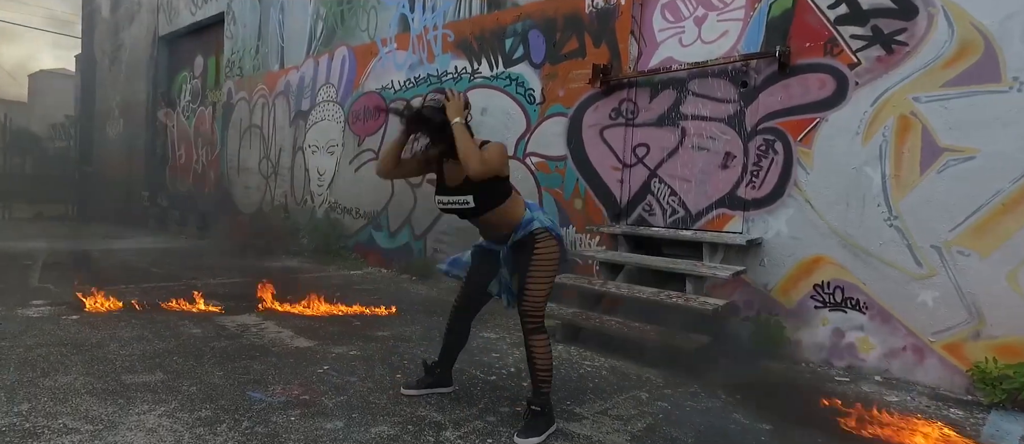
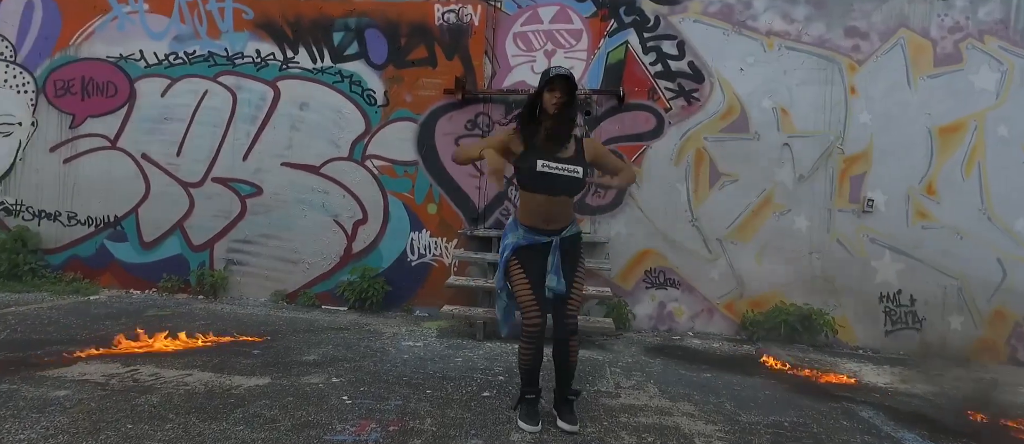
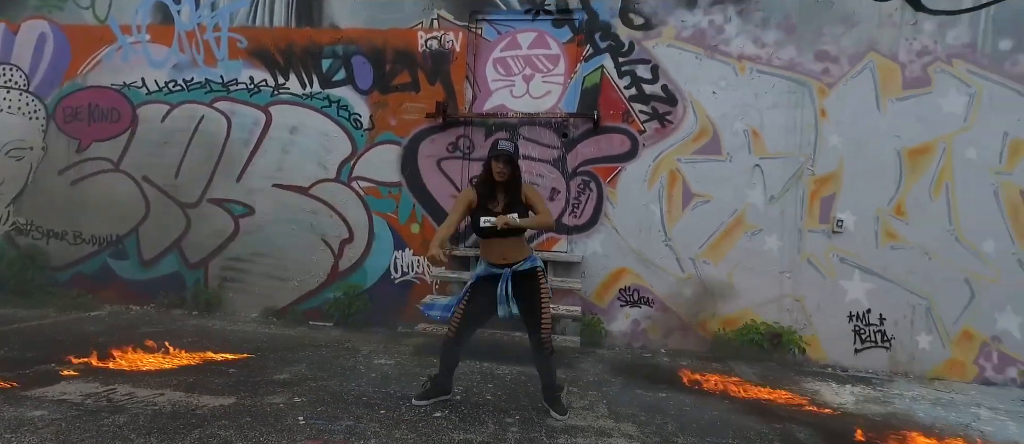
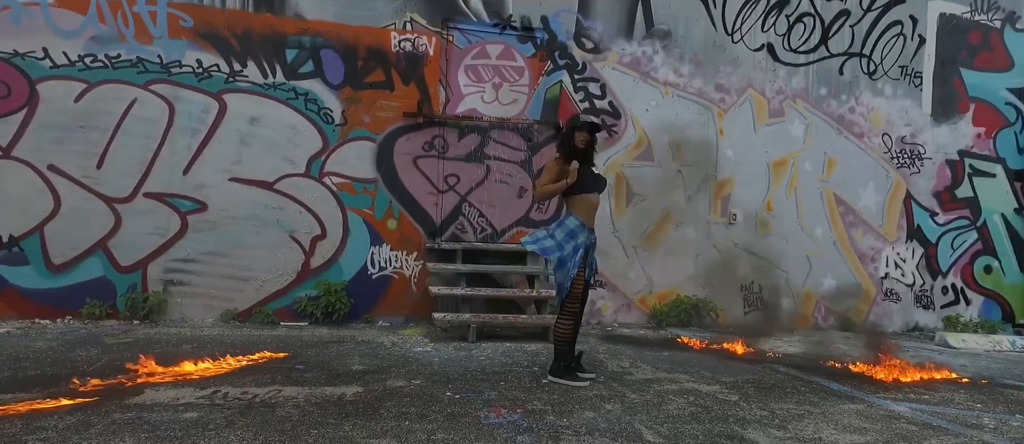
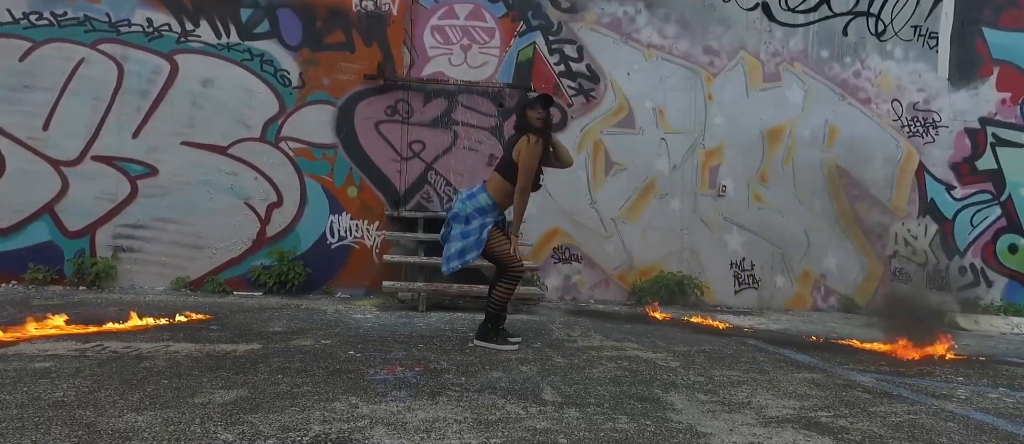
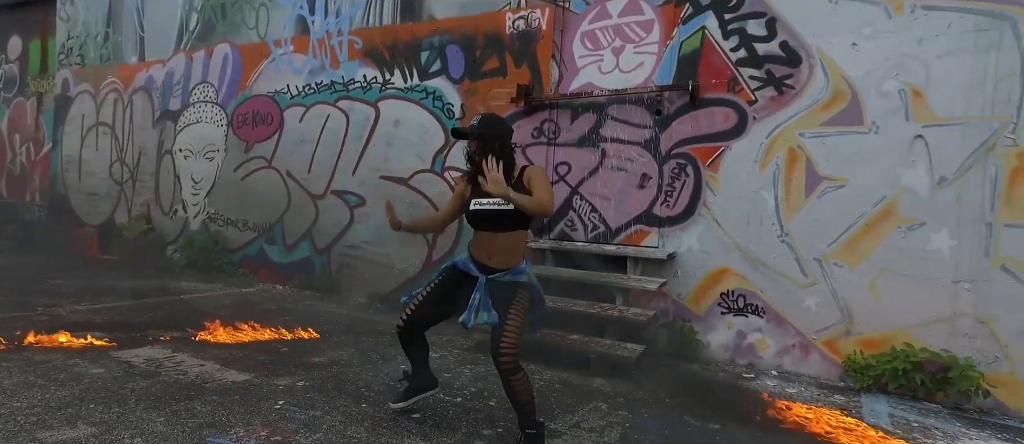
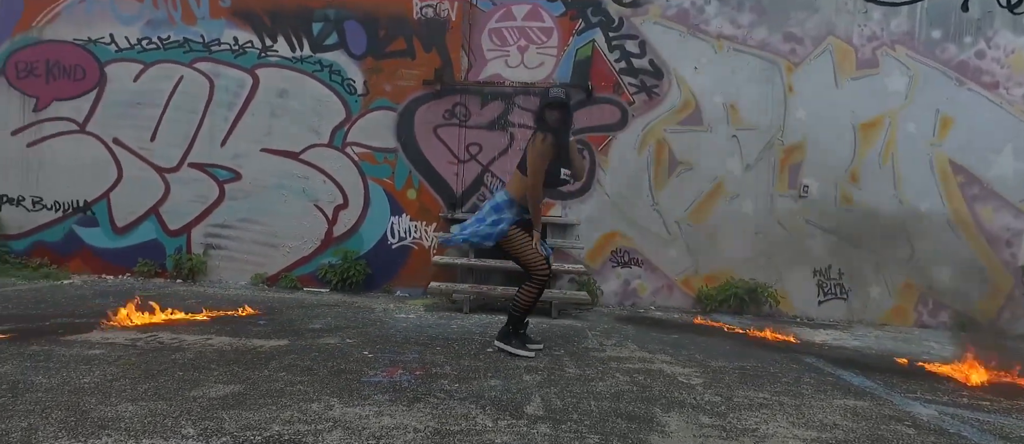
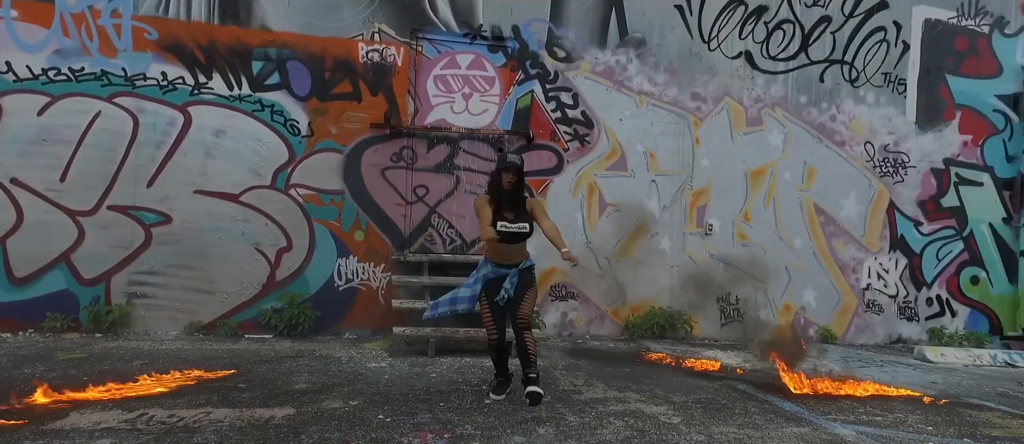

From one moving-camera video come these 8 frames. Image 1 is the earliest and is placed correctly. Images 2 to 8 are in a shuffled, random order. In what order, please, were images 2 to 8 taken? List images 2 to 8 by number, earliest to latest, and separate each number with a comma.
6, 3, 8, 4, 5, 7, 2
